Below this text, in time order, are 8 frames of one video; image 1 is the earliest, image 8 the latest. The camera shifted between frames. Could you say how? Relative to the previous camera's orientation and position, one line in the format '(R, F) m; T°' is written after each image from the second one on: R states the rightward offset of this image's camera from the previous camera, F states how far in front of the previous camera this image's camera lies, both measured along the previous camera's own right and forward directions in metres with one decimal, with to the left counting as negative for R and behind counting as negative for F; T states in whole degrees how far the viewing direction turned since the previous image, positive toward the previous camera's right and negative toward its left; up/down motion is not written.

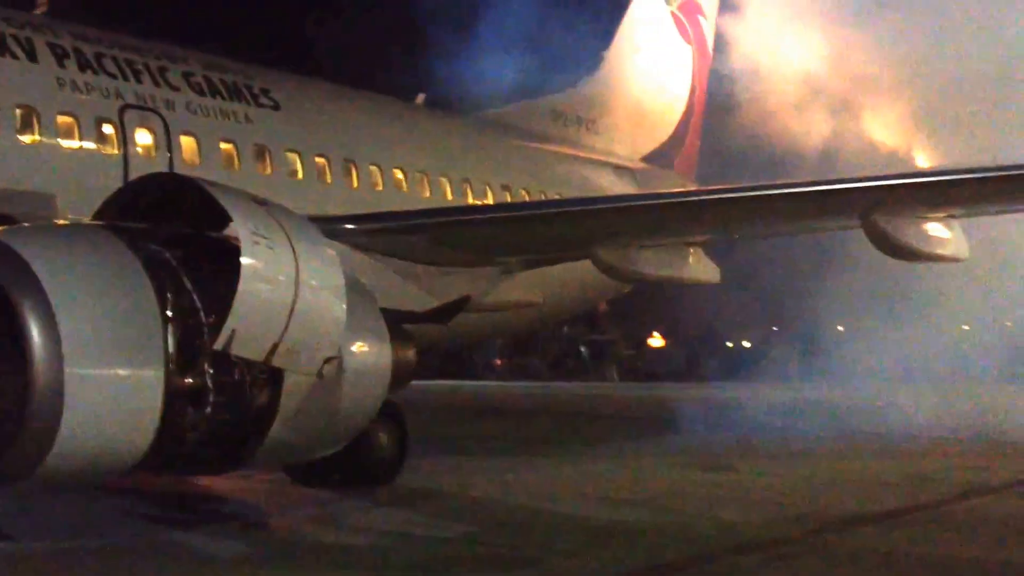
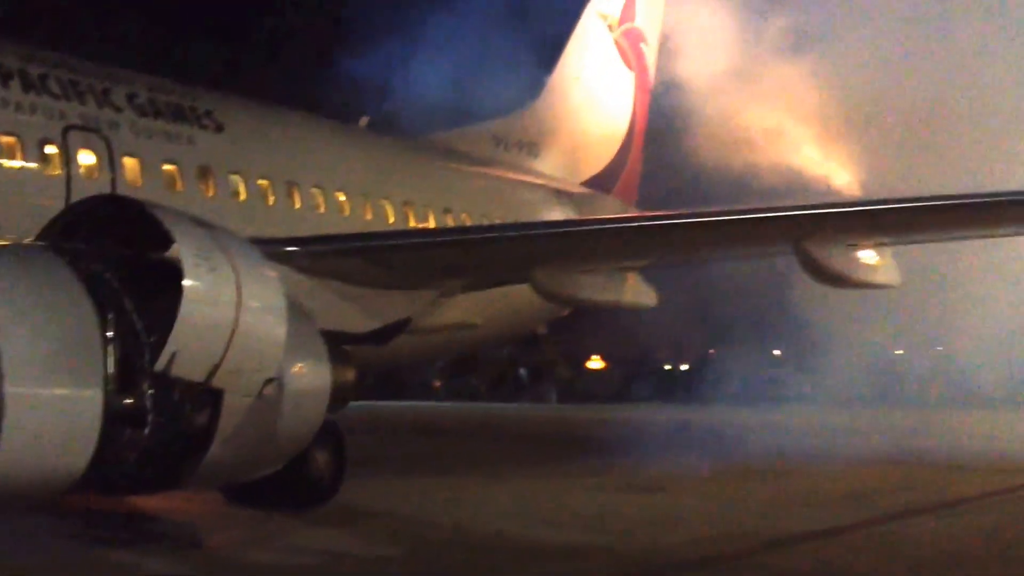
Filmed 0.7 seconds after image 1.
(0.0, -0.1) m; +3°
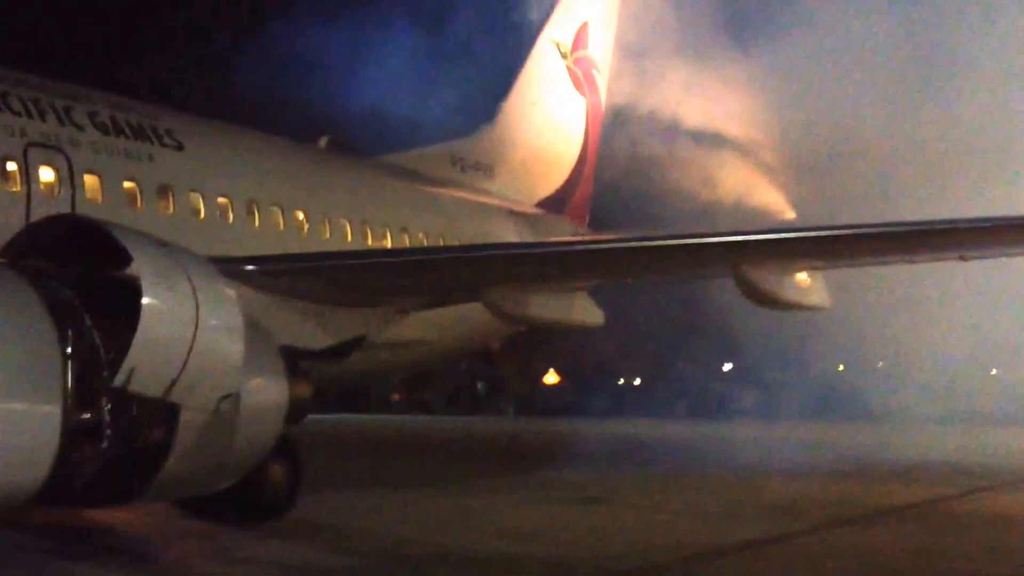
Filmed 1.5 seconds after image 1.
(0.0, -0.2) m; +2°
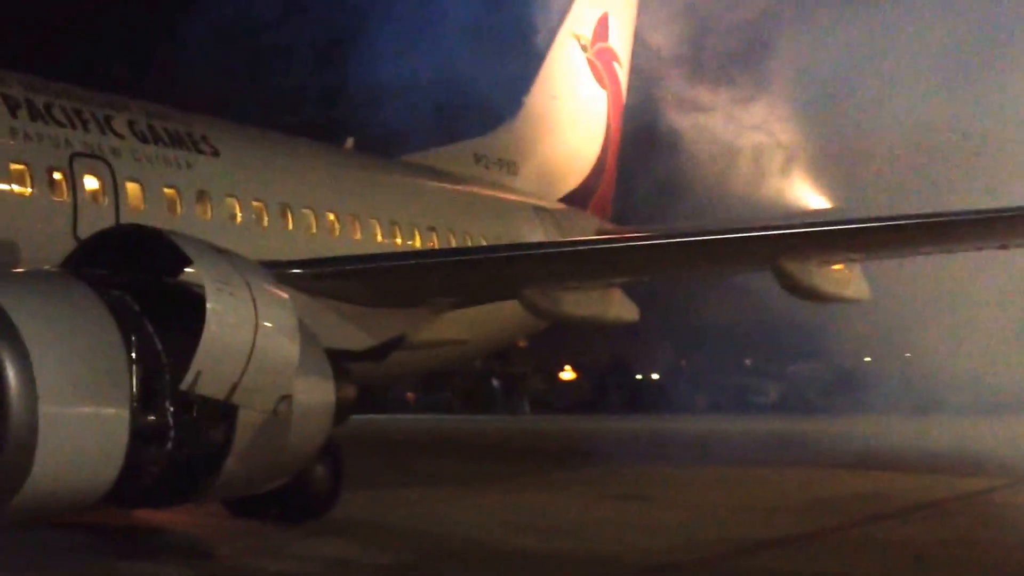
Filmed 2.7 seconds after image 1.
(-0.2, -0.2) m; 0°
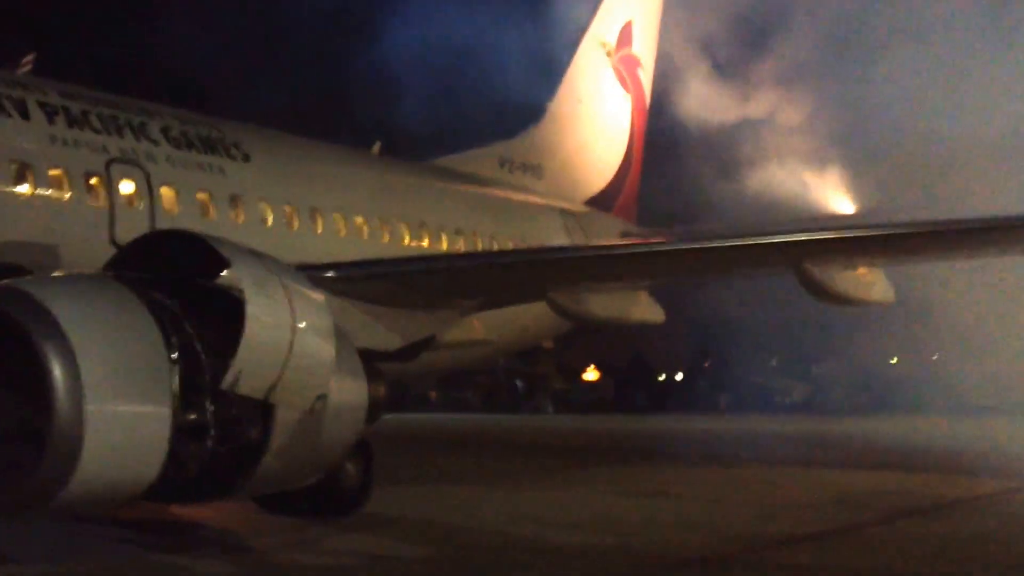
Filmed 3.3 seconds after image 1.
(0.0, -0.1) m; -1°
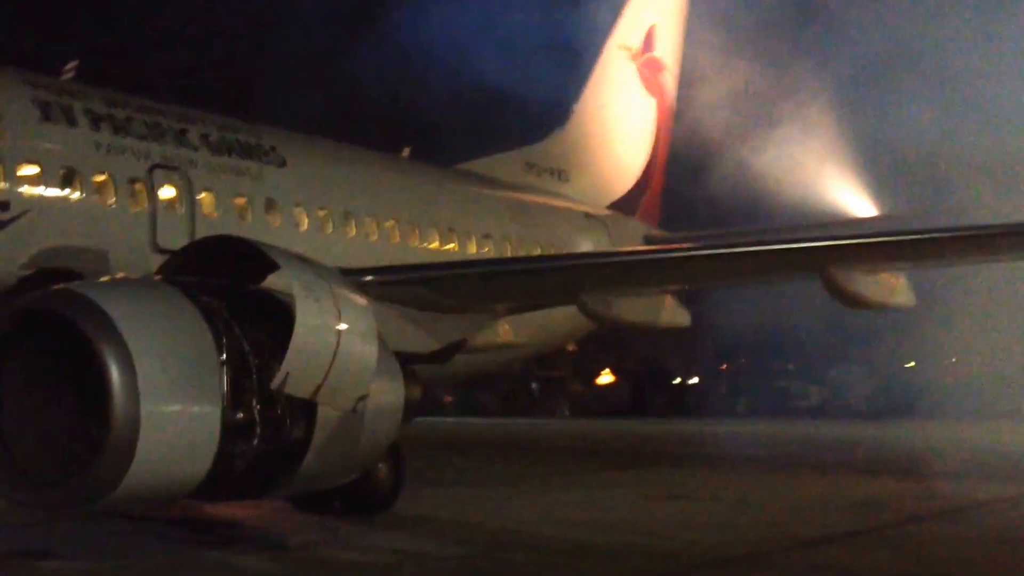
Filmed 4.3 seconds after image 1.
(-0.1, -0.2) m; -1°
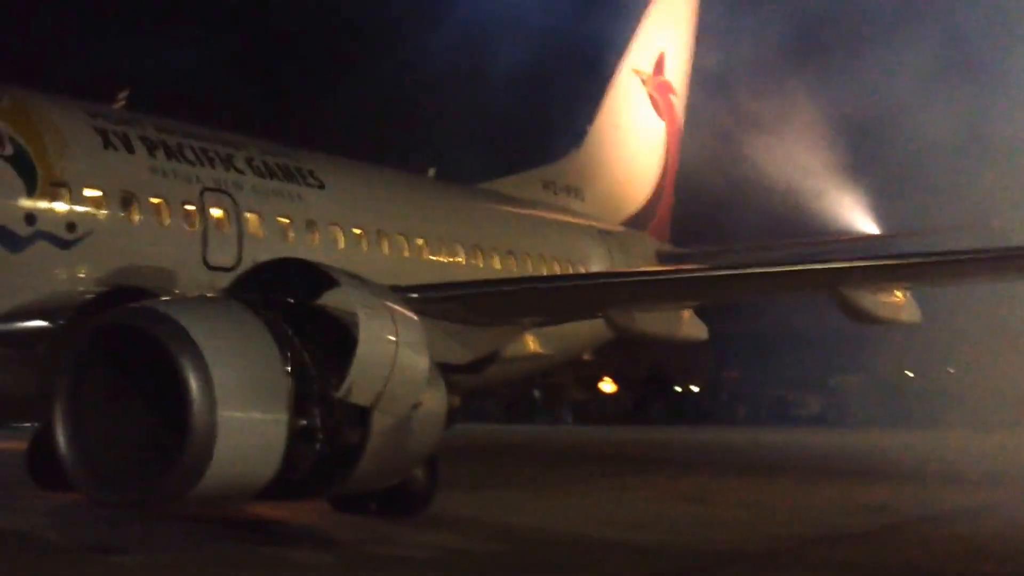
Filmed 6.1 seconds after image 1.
(-0.2, -0.5) m; 0°
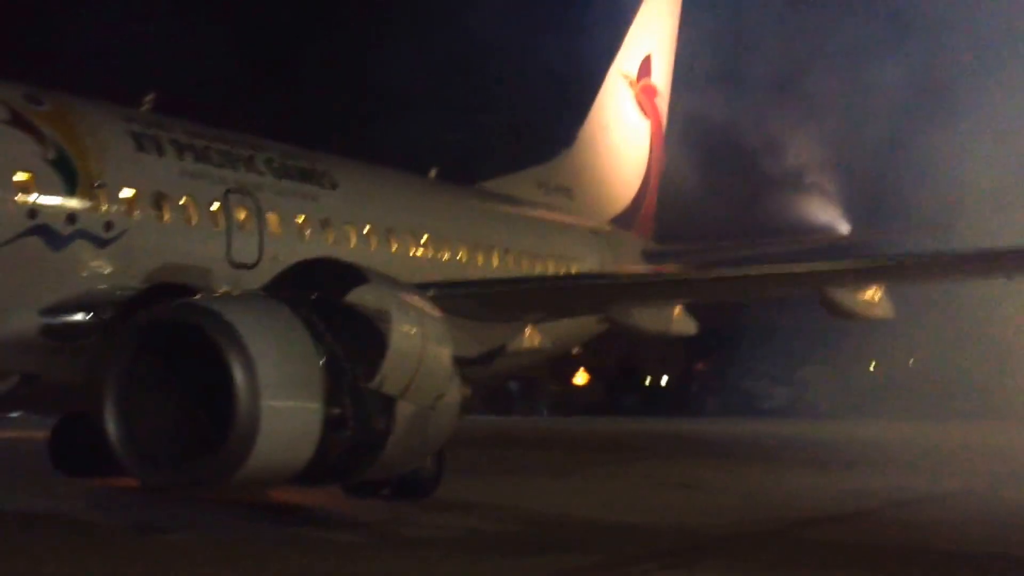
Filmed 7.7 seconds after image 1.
(-0.3, -0.6) m; +2°
